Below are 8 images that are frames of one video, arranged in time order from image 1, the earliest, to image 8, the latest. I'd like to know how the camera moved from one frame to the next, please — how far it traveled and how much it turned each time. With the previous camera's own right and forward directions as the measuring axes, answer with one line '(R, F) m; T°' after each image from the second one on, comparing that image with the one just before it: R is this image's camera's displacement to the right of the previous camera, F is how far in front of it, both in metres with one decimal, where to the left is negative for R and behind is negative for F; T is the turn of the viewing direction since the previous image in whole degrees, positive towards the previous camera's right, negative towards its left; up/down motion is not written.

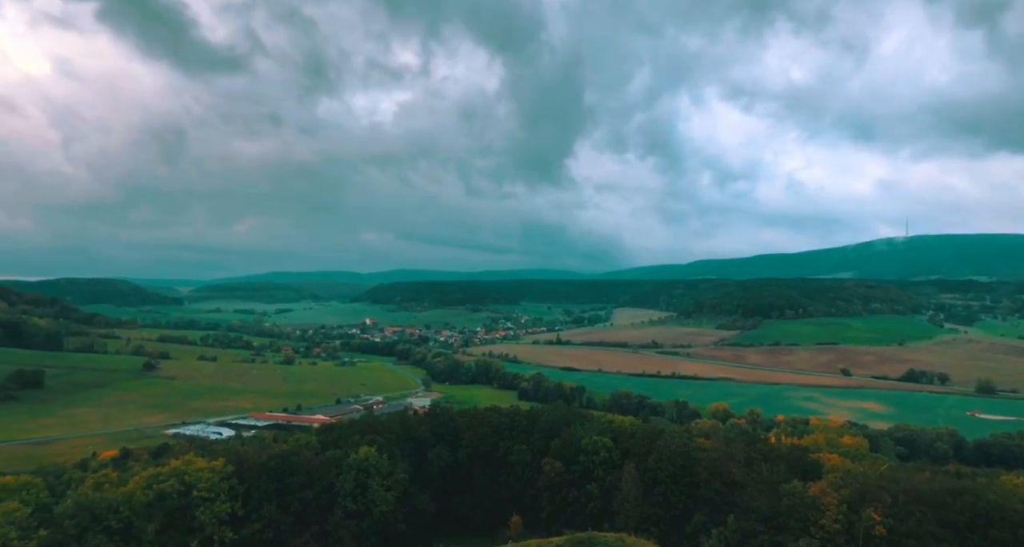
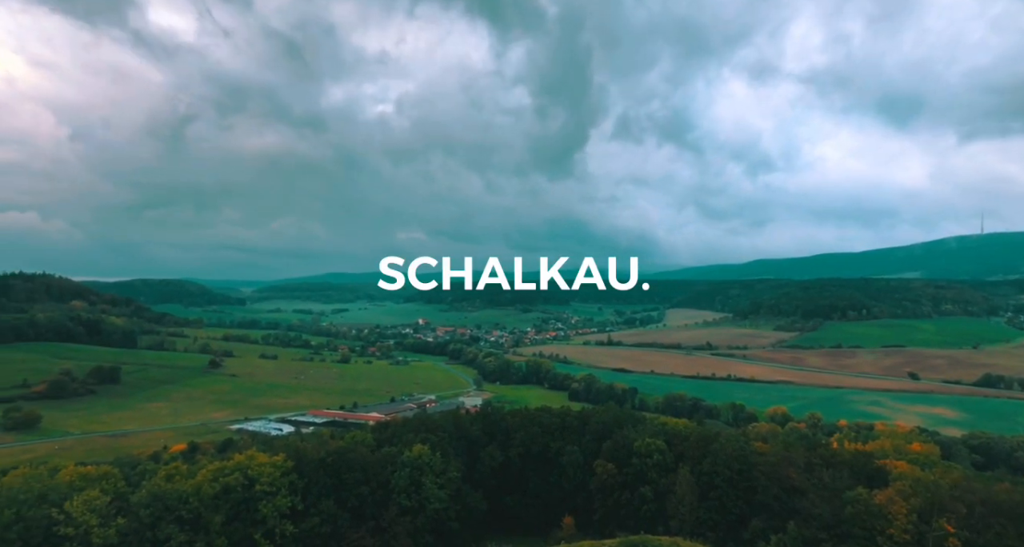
(-0.5, -0.6) m; -4°
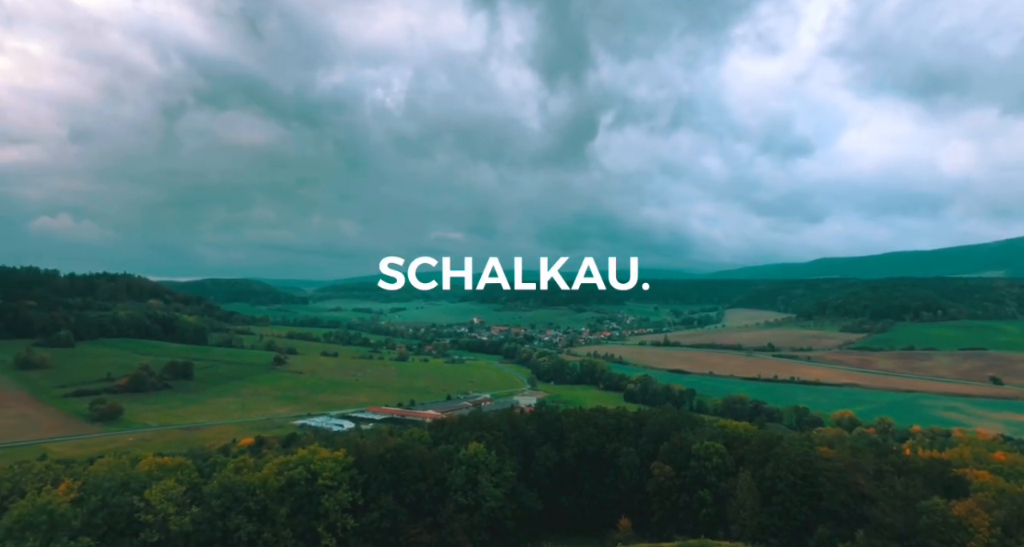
(-0.6, -0.4) m; -4°
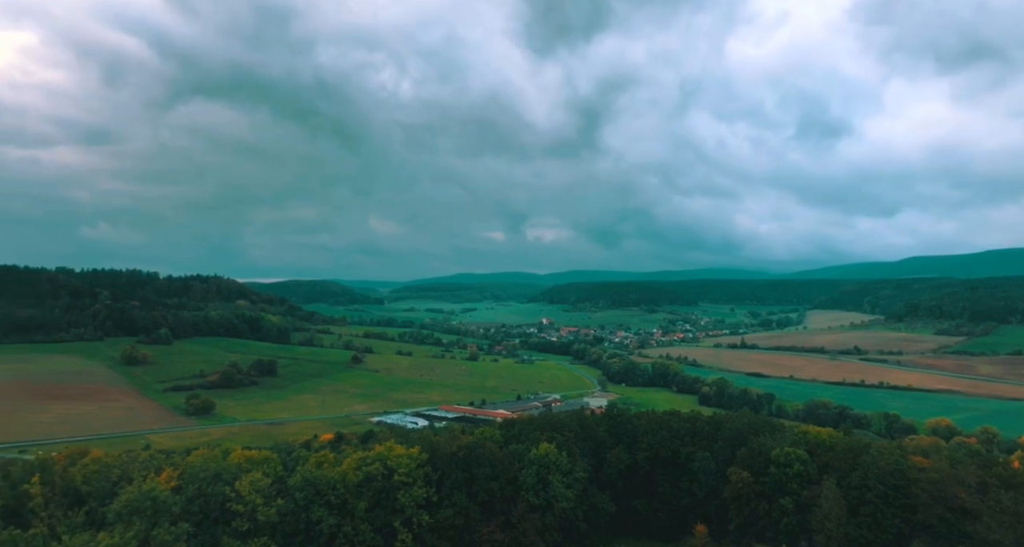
(-0.8, -0.1) m; -5°
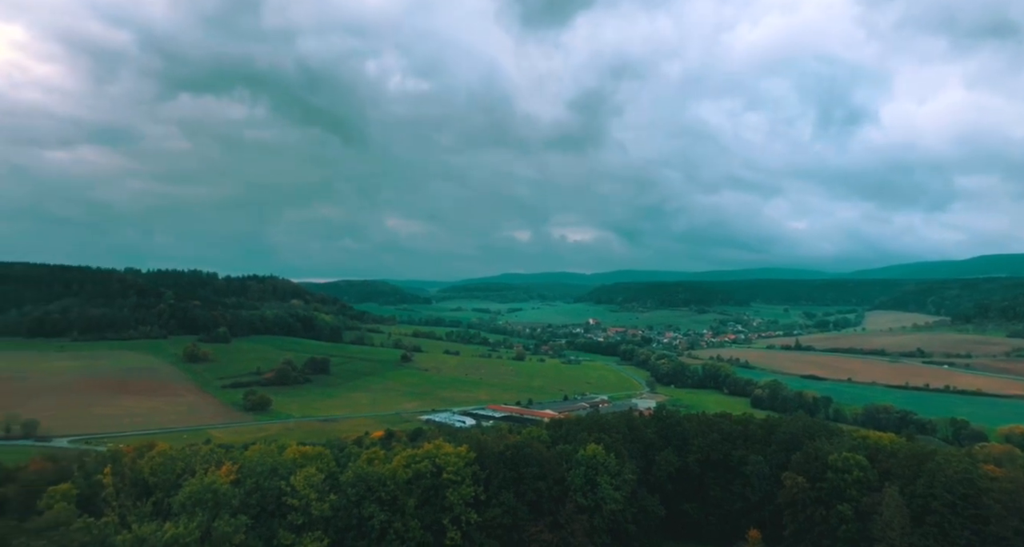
(-0.5, +0.2) m; -3°
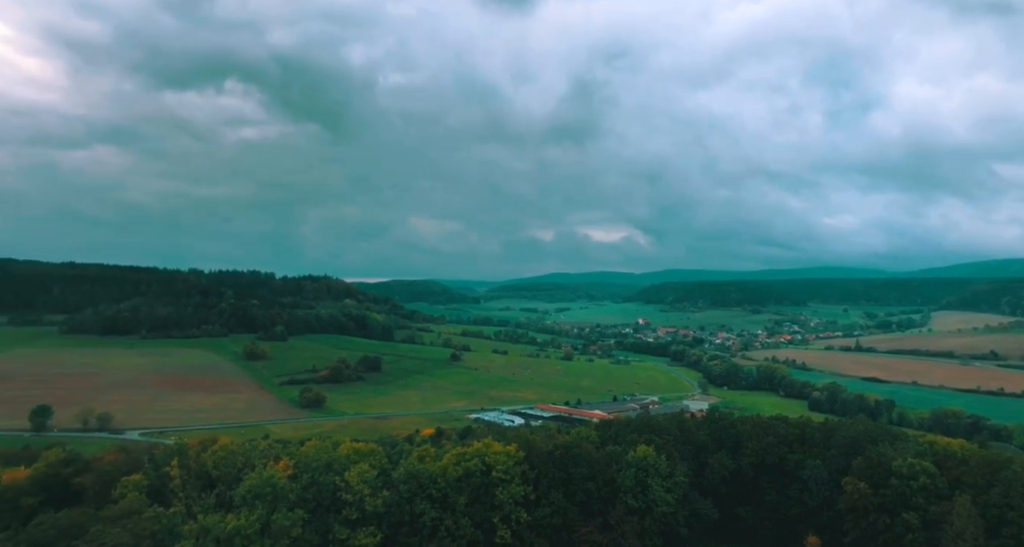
(-0.5, +0.4) m; -4°
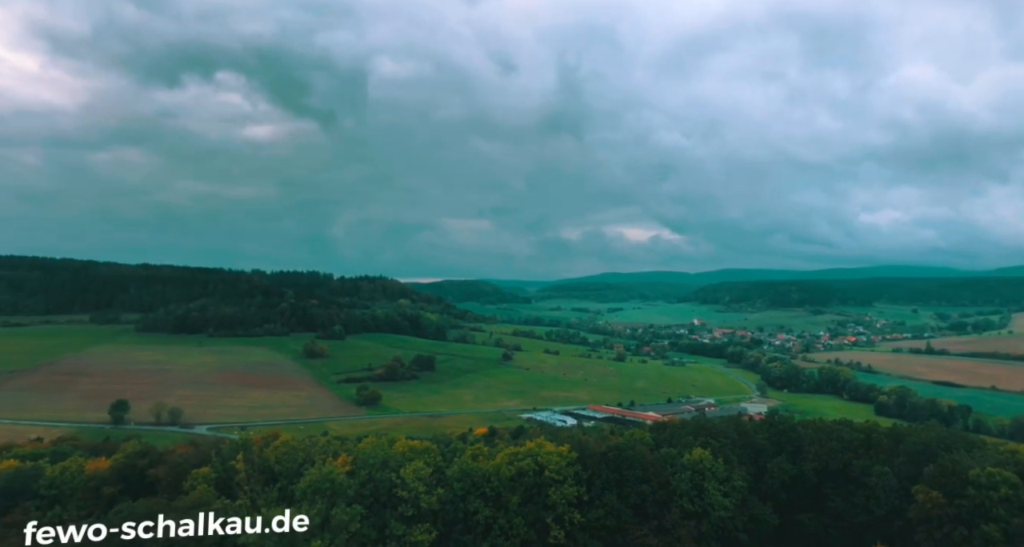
(-0.5, +0.7) m; -4°
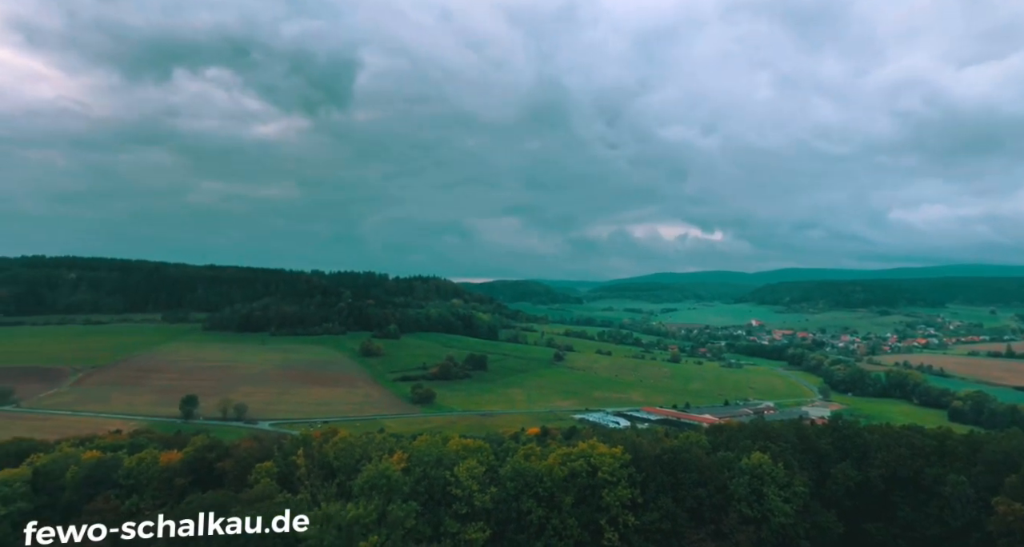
(-0.5, +0.8) m; -4°
